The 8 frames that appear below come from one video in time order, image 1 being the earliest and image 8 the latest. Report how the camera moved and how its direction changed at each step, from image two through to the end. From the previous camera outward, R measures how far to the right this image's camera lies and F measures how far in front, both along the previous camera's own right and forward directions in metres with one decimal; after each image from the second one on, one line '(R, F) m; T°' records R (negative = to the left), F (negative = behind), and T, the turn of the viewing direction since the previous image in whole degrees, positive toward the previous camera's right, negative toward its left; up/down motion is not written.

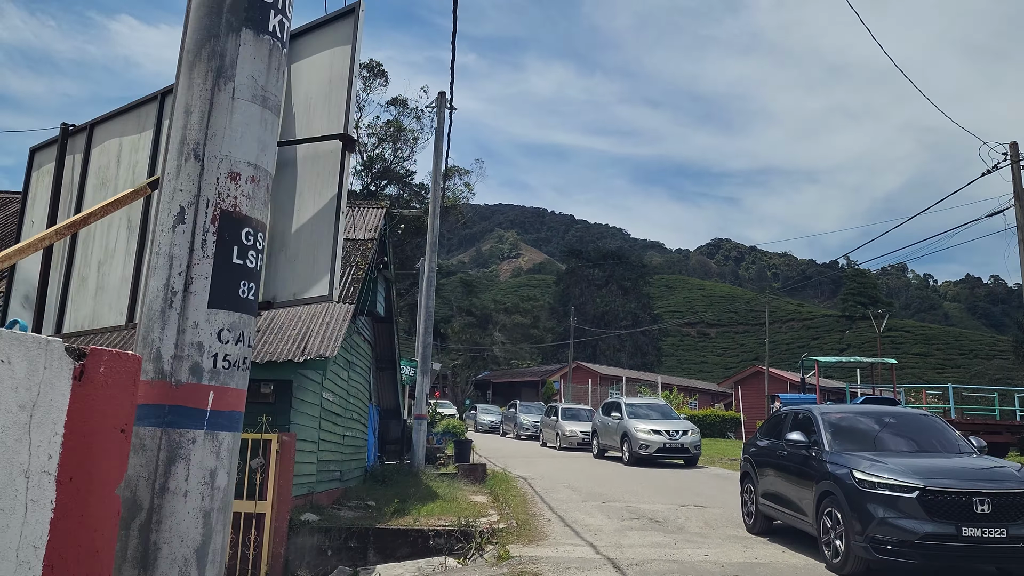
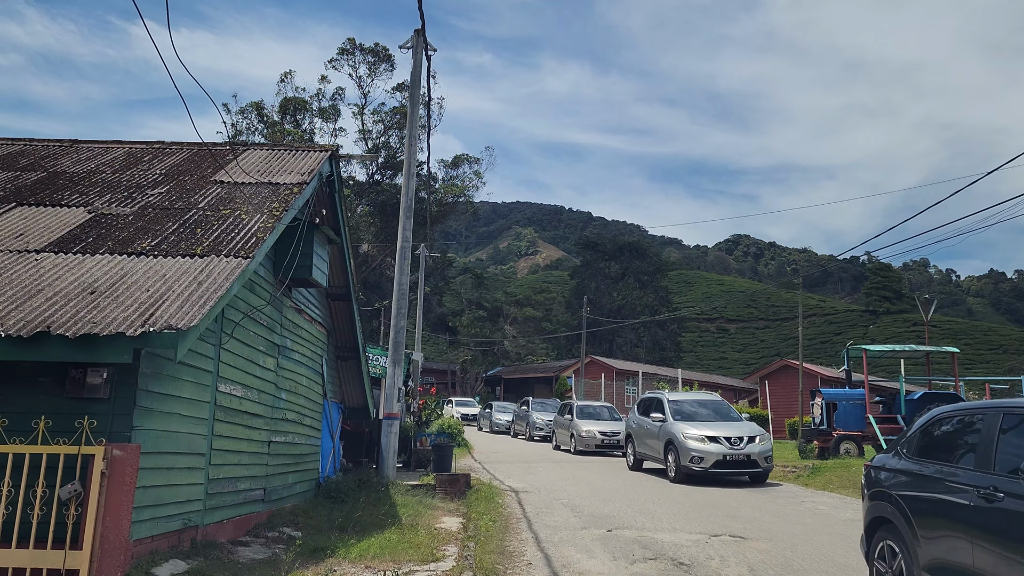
(+0.5, +2.9) m; -1°
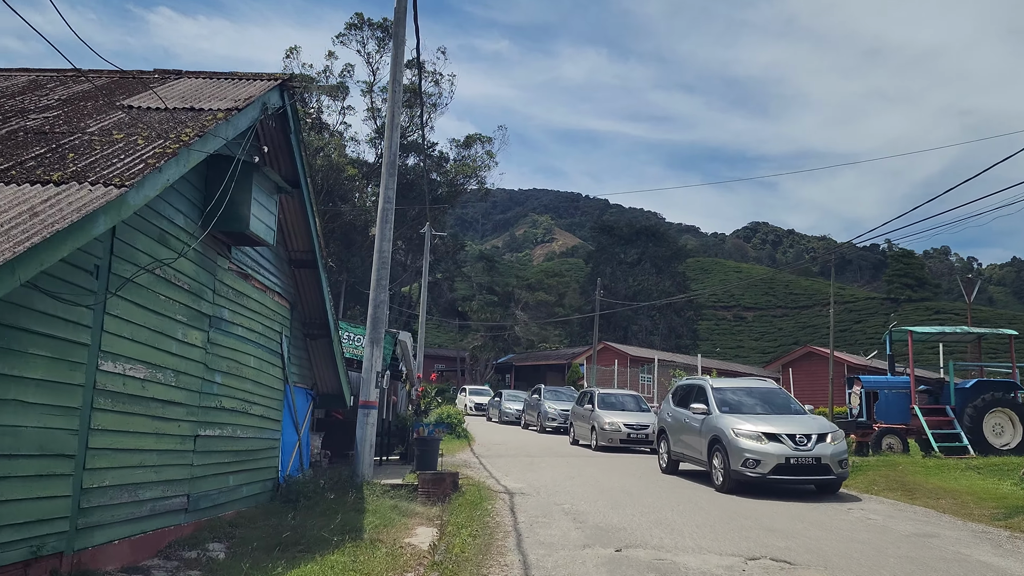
(+0.3, +1.9) m; -1°
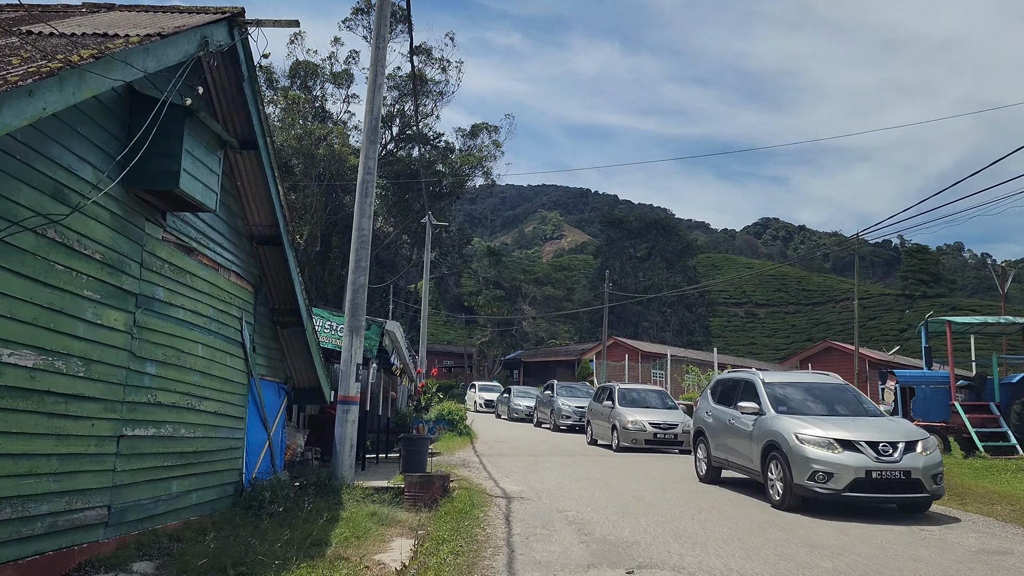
(+0.2, +1.3) m; -1°
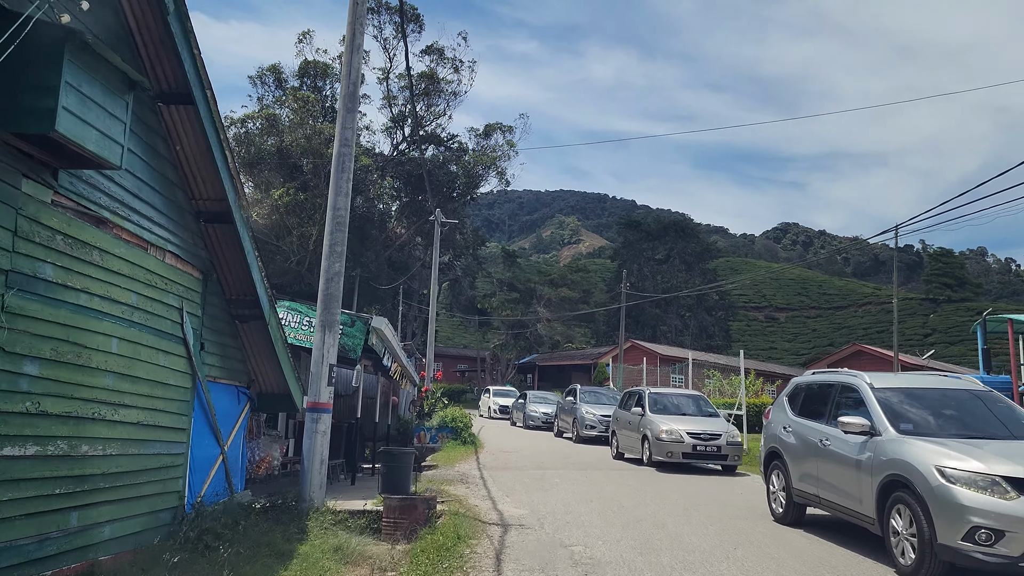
(+0.2, +1.5) m; -1°
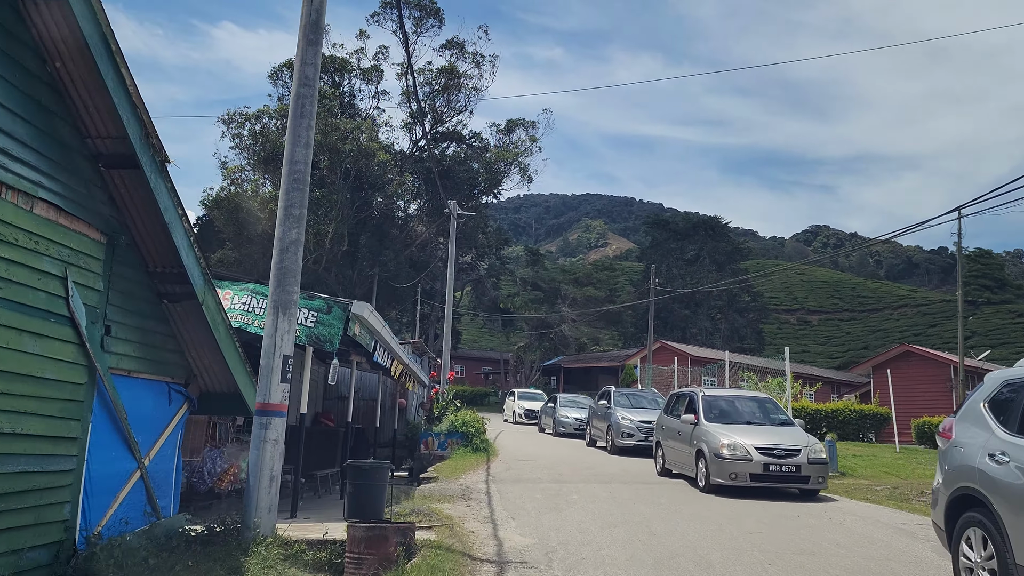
(+0.2, +1.9) m; -2°
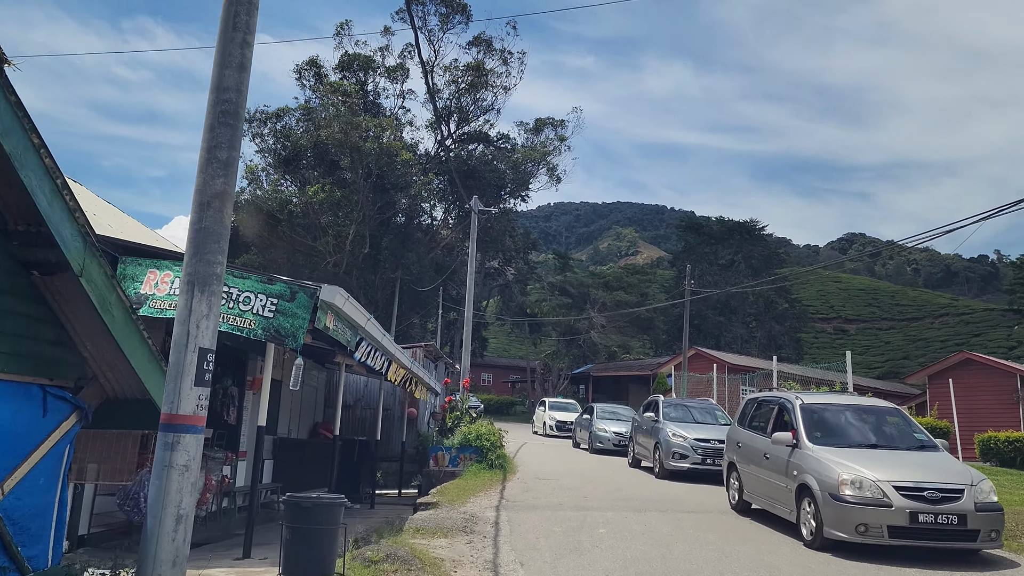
(+0.2, +2.0) m; -2°
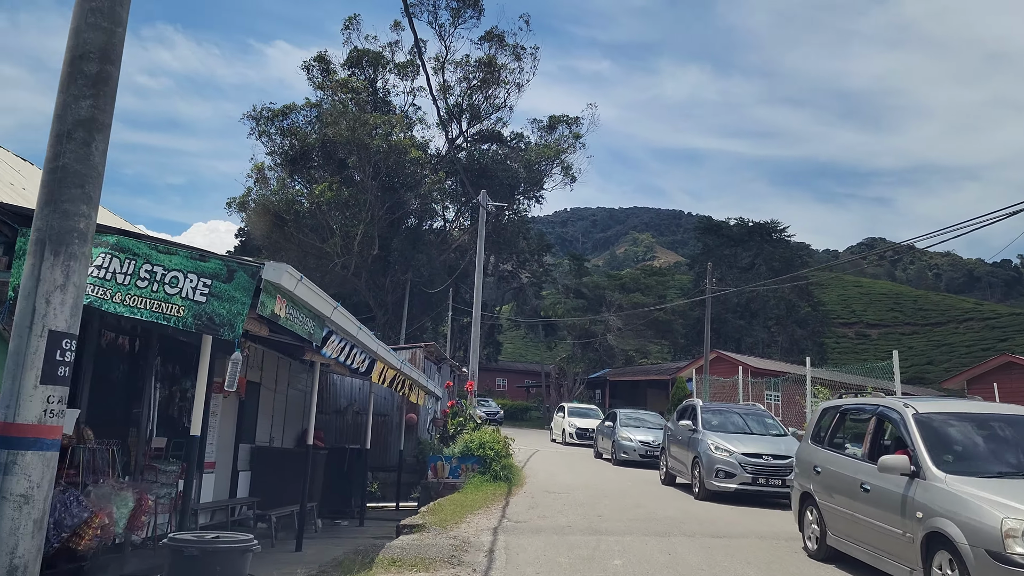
(+0.2, +1.5) m; -1°
